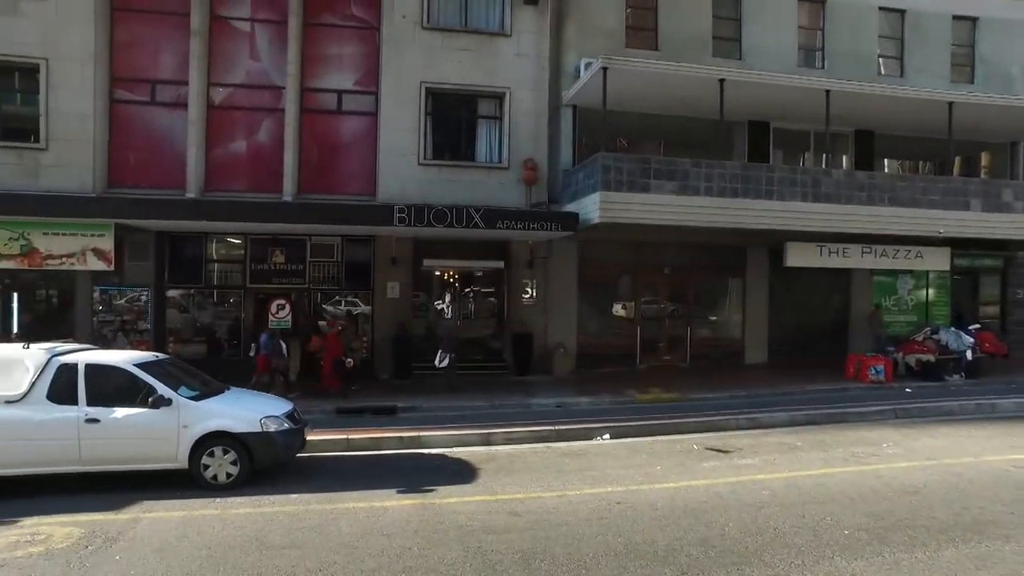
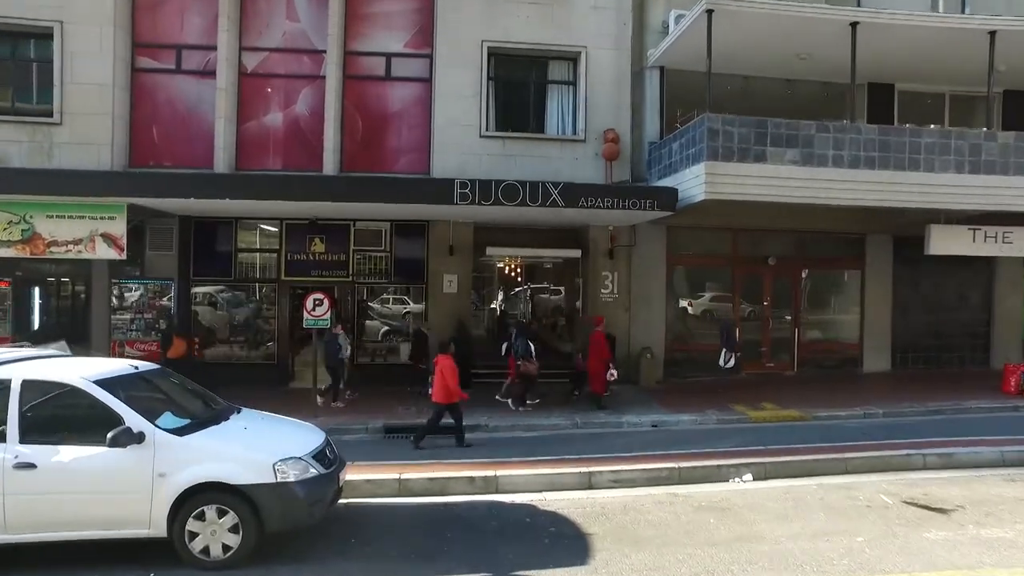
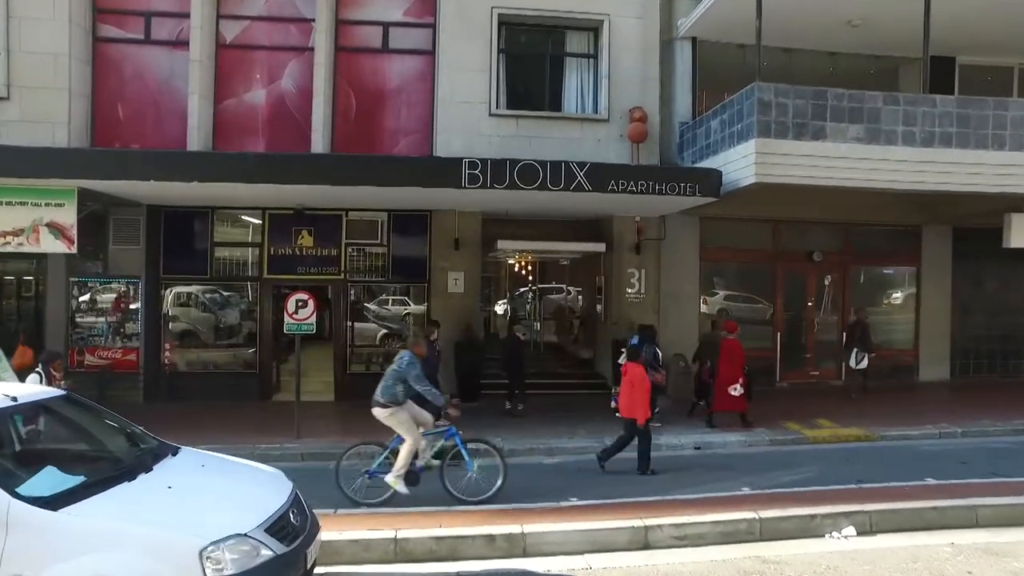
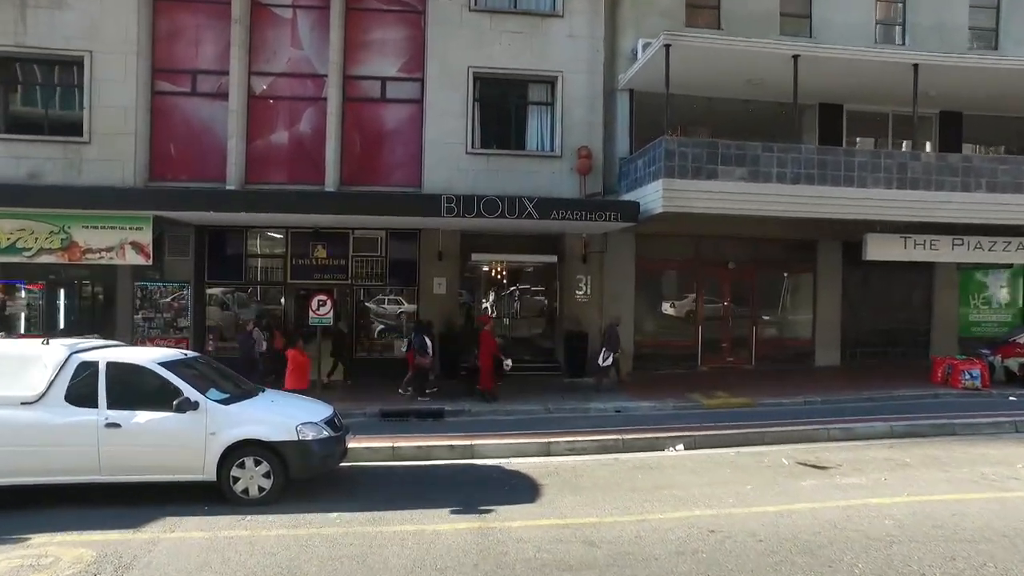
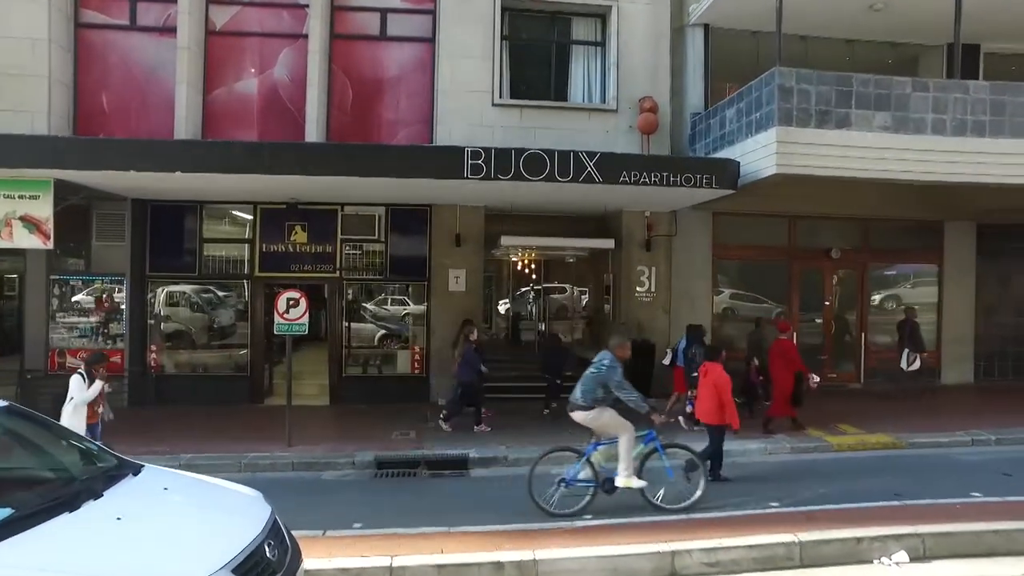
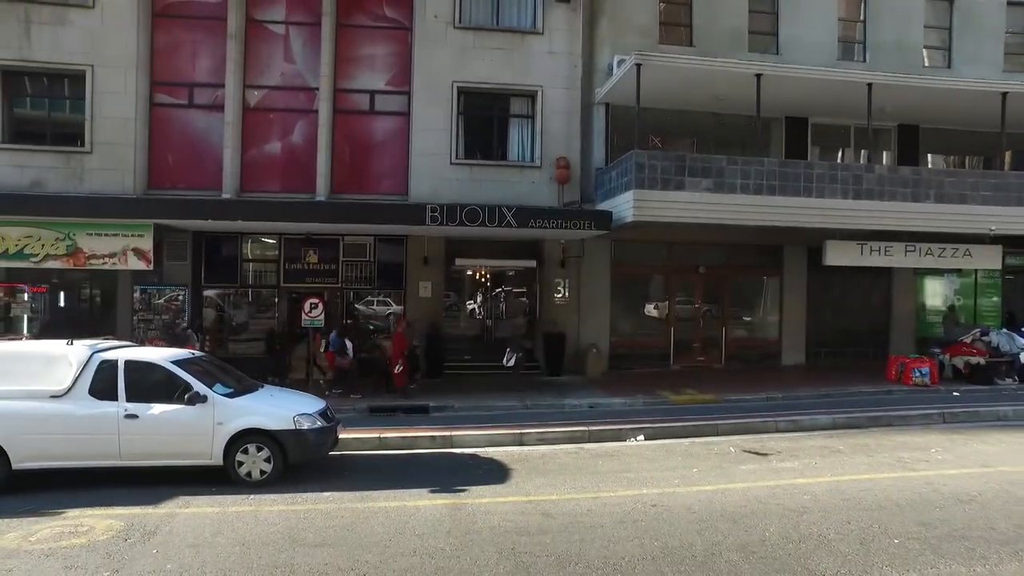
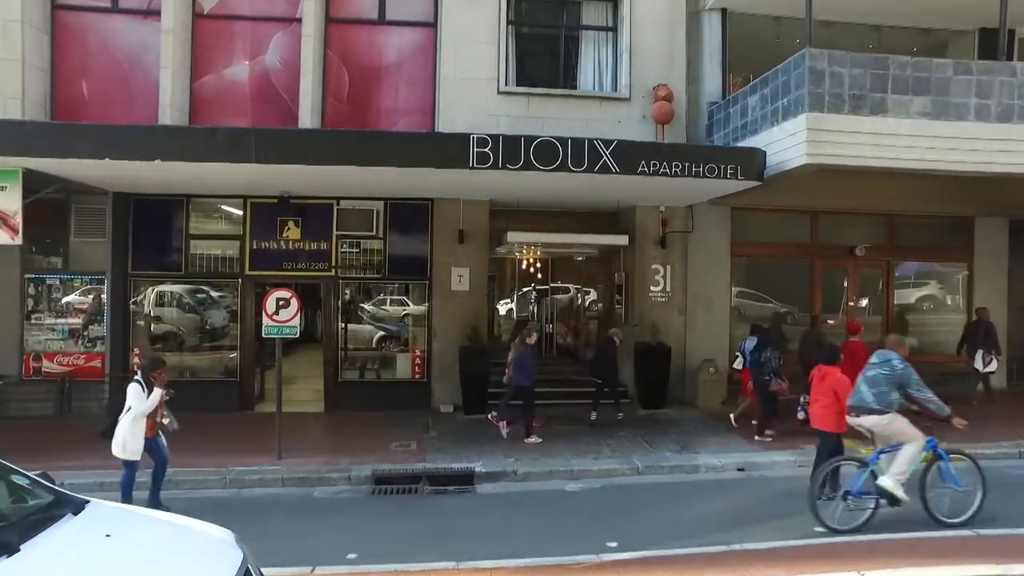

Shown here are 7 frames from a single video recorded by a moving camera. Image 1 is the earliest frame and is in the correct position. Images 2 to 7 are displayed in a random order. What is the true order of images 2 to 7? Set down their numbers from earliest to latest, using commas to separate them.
6, 4, 2, 3, 5, 7
